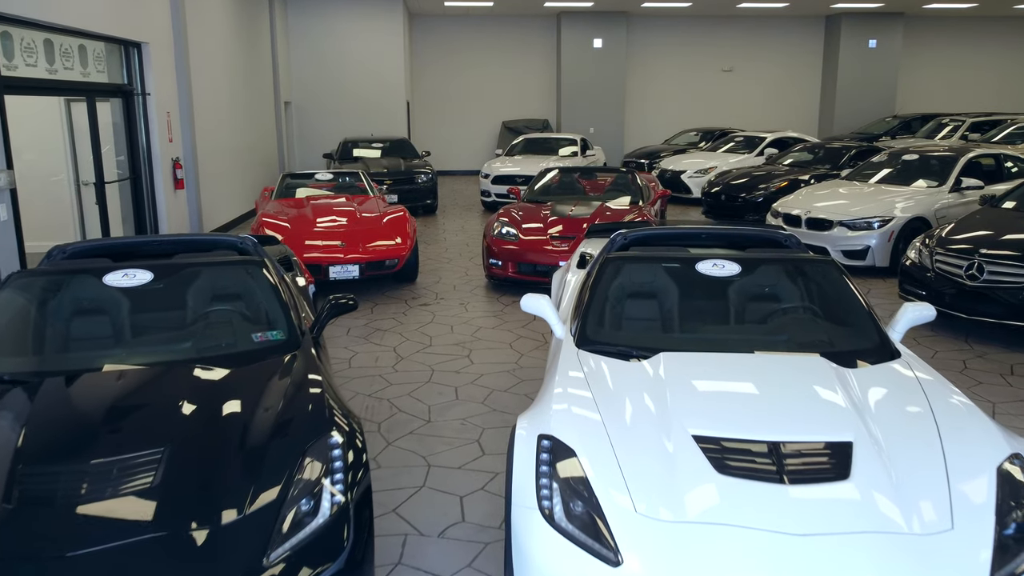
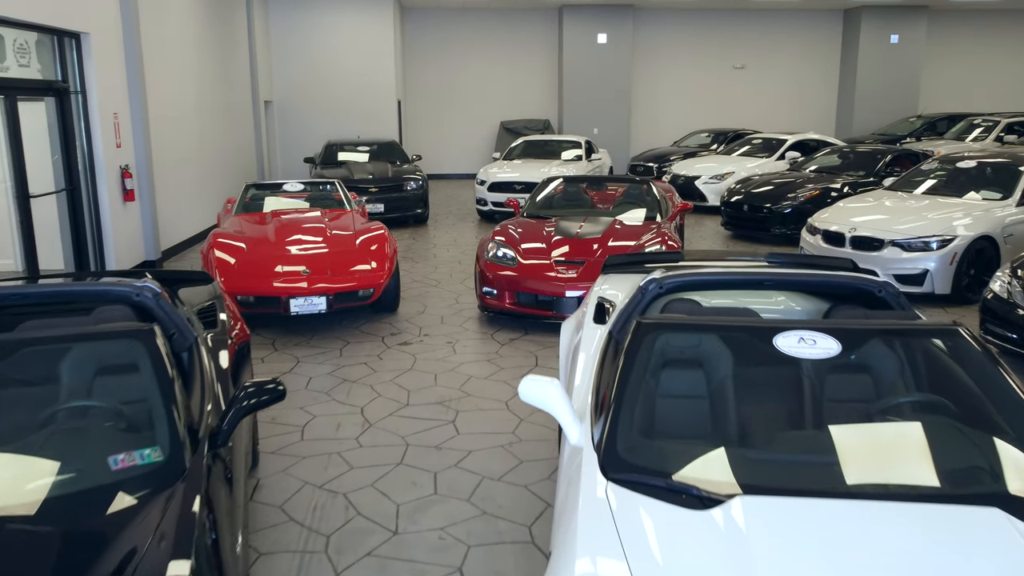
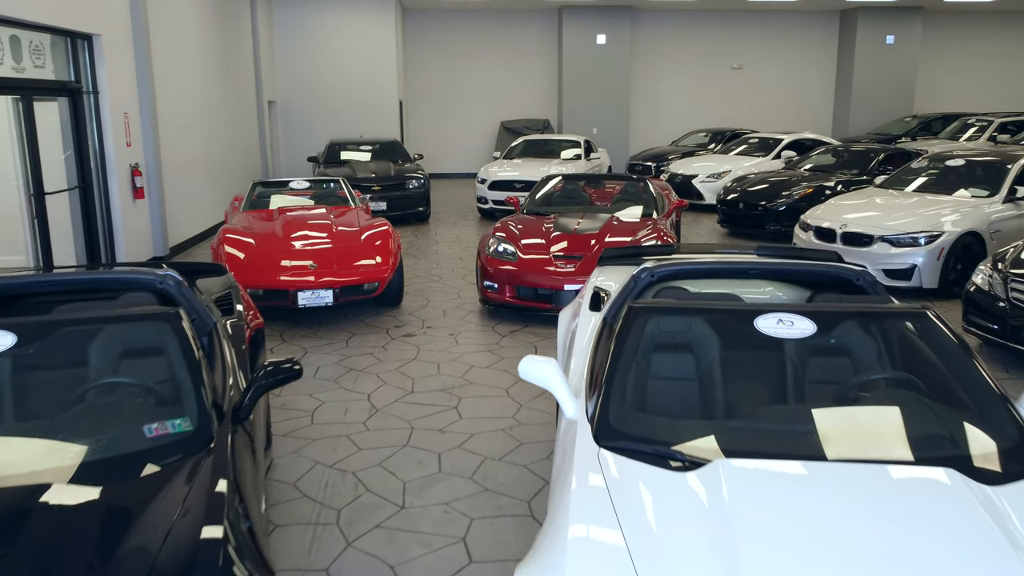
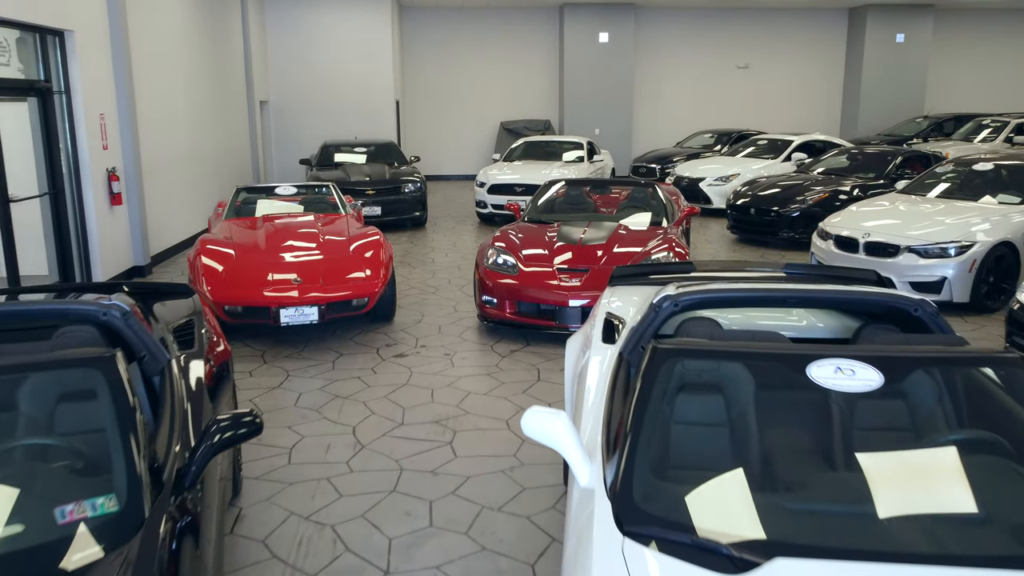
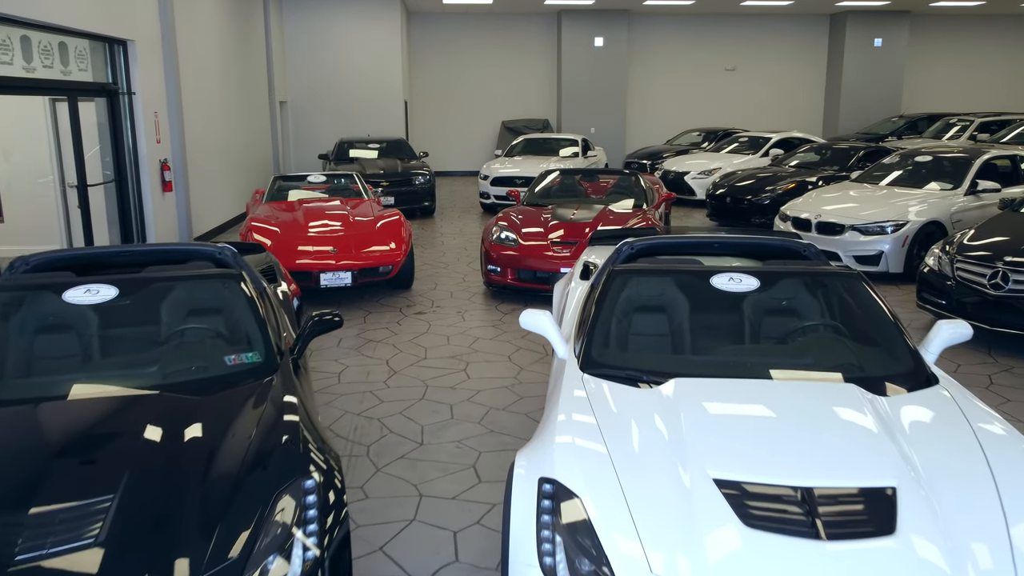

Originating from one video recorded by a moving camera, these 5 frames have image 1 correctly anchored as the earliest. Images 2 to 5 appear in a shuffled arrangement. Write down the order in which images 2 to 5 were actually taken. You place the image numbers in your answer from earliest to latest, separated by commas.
5, 3, 2, 4
